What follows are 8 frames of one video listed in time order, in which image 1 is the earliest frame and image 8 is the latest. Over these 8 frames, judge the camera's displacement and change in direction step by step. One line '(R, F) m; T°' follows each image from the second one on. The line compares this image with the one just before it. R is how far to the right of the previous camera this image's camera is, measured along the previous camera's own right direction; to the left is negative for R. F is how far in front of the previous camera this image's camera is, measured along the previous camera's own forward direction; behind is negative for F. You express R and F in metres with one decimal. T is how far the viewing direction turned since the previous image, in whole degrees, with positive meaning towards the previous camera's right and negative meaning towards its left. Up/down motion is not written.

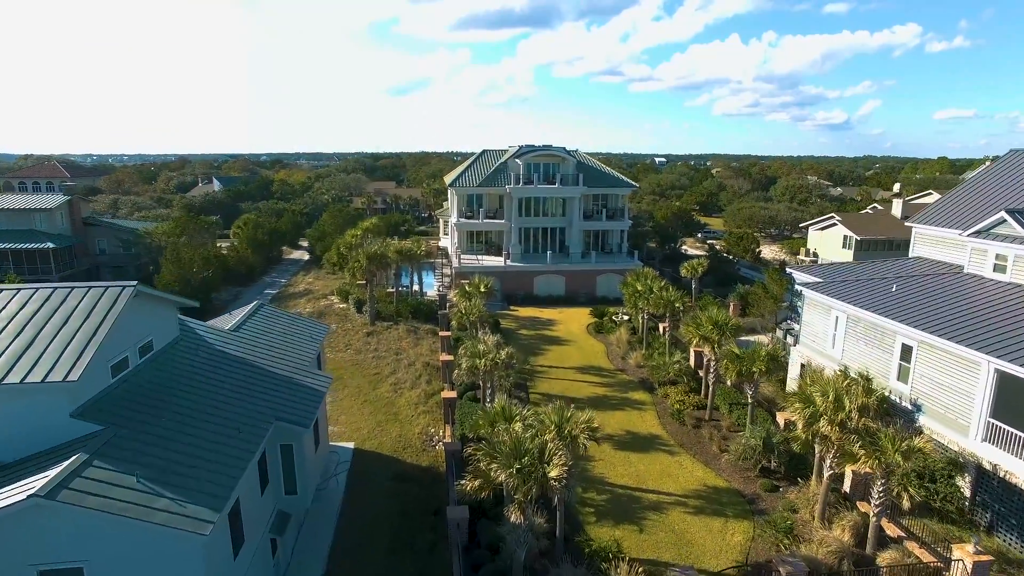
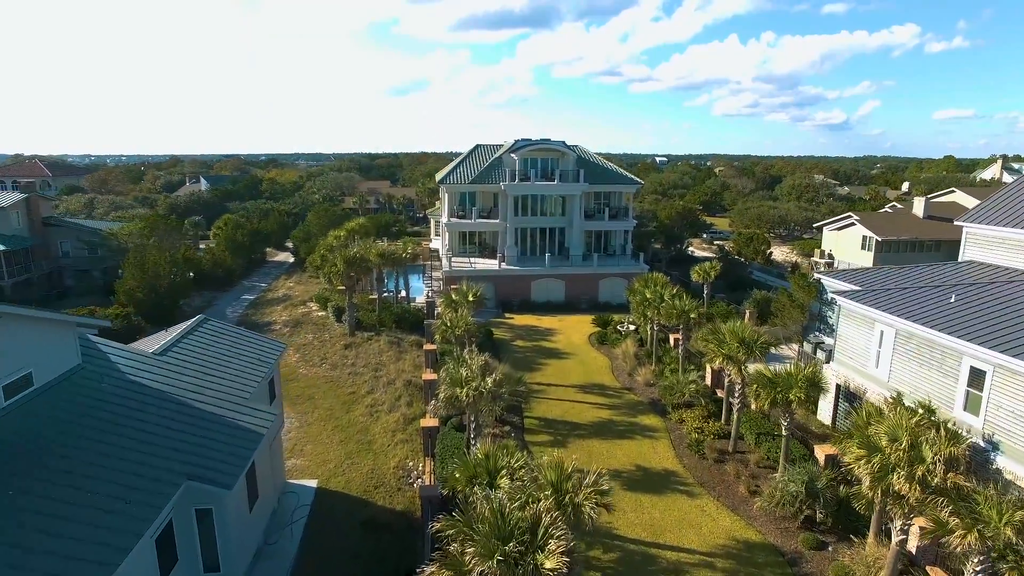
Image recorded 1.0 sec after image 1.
(+0.3, +3.3) m; 0°
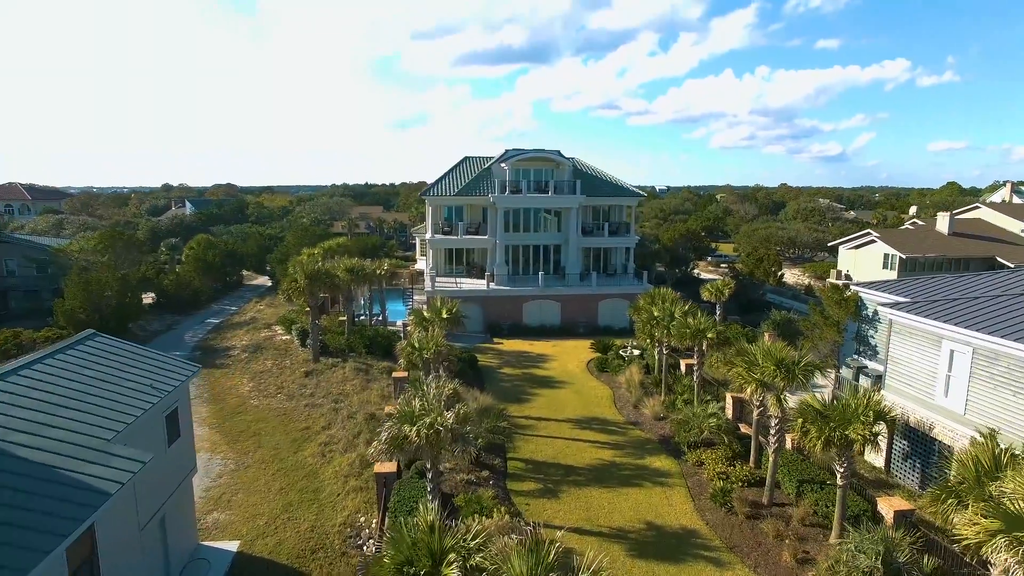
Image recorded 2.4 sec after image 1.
(+0.6, +3.9) m; 0°
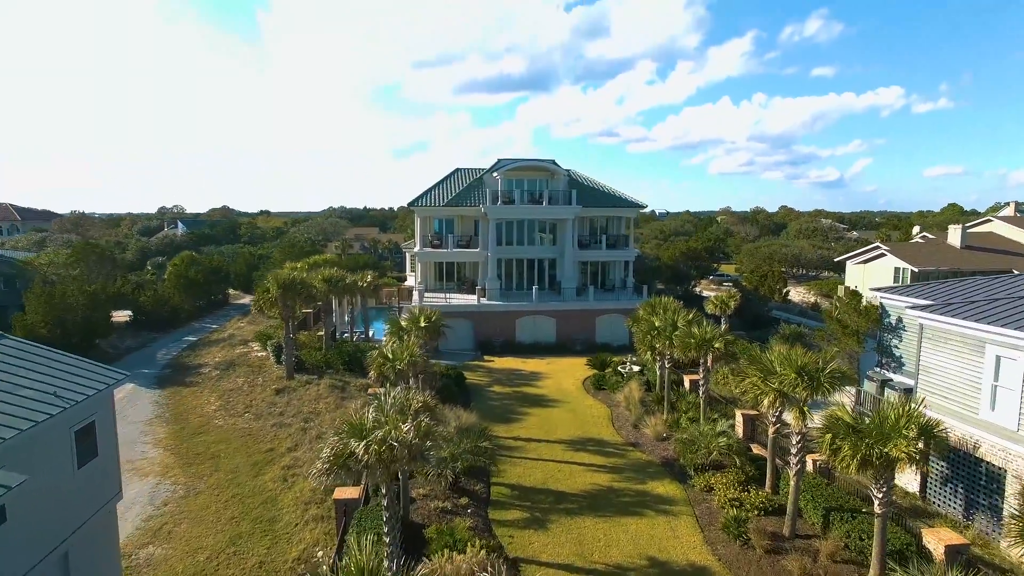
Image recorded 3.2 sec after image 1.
(+0.4, +1.9) m; 0°
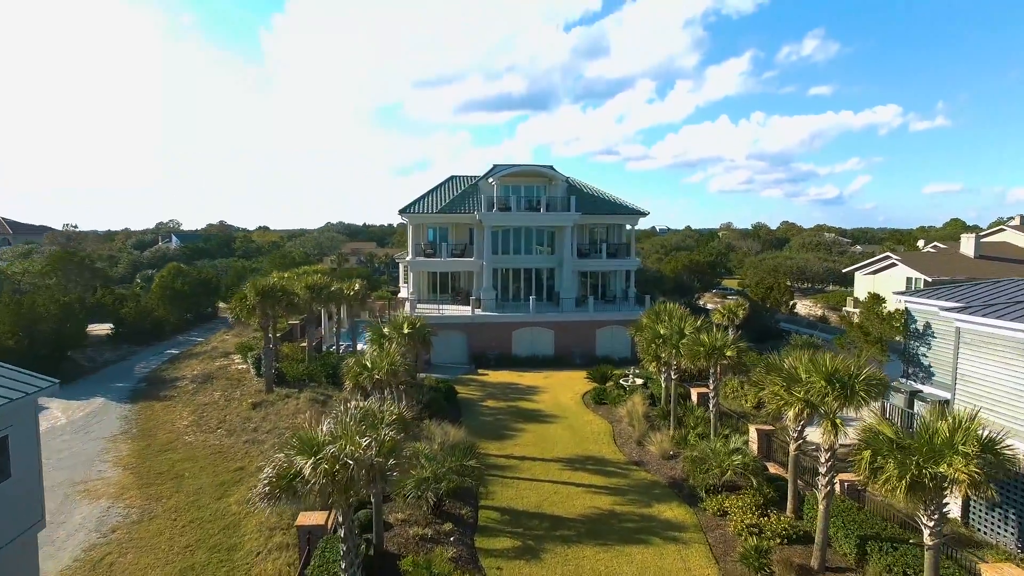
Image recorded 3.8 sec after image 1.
(+0.2, +1.6) m; 0°
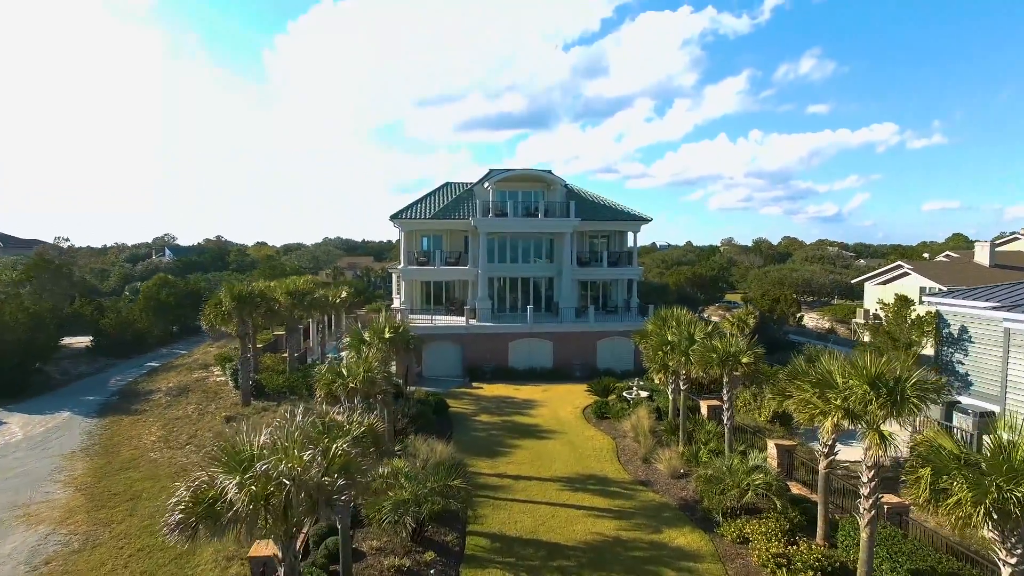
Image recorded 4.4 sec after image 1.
(+0.2, +1.6) m; 0°
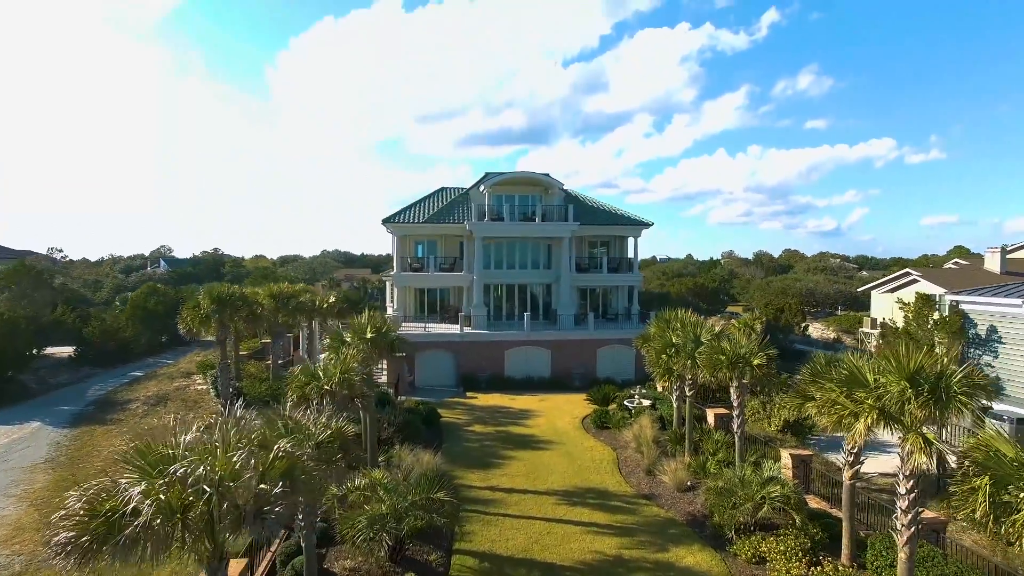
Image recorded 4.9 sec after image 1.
(+0.2, +1.1) m; 0°
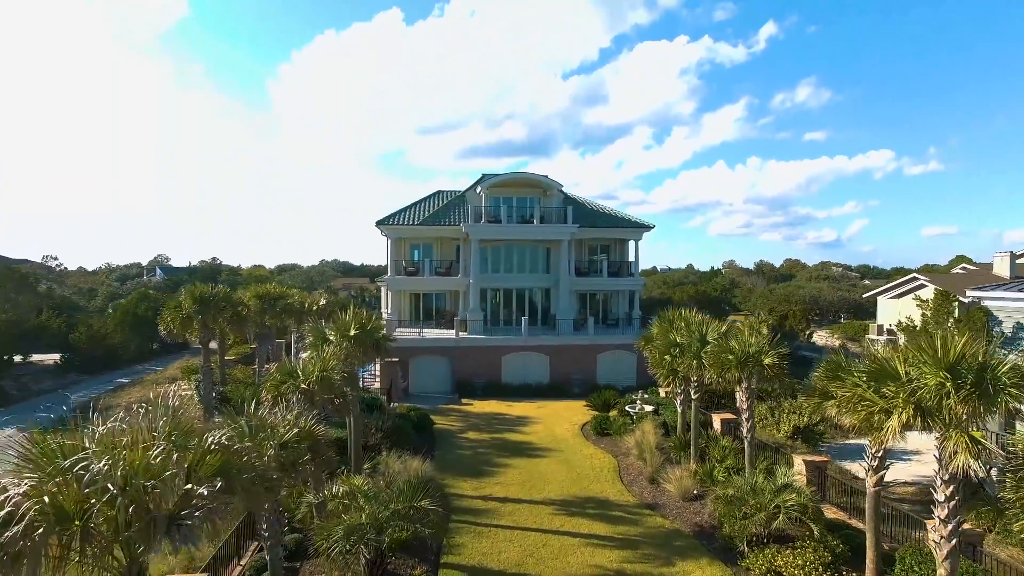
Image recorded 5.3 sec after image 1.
(+0.1, +0.9) m; 0°
